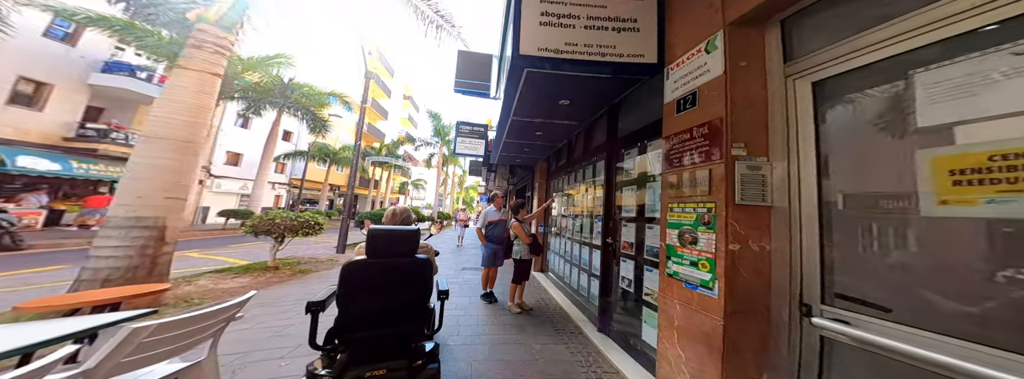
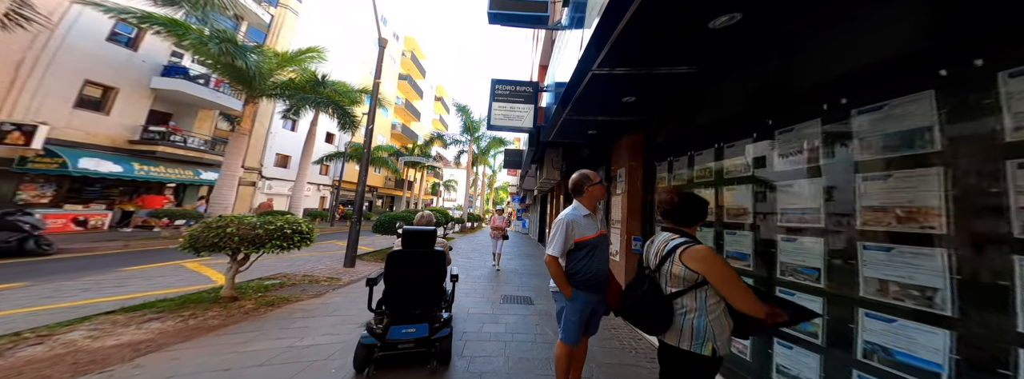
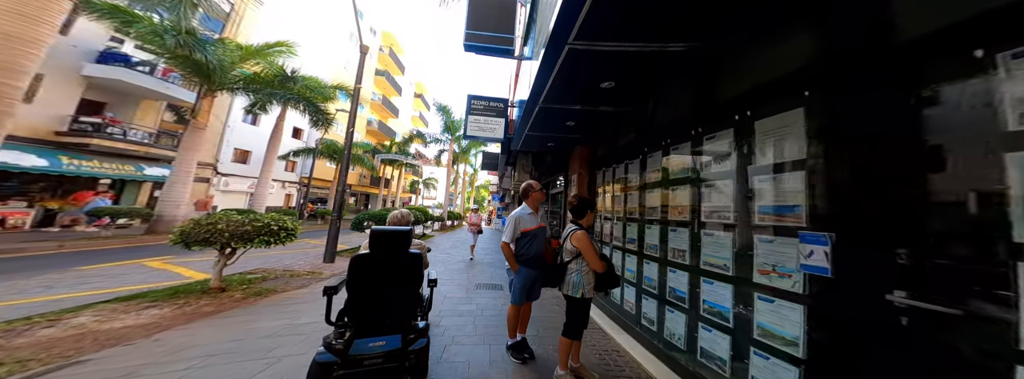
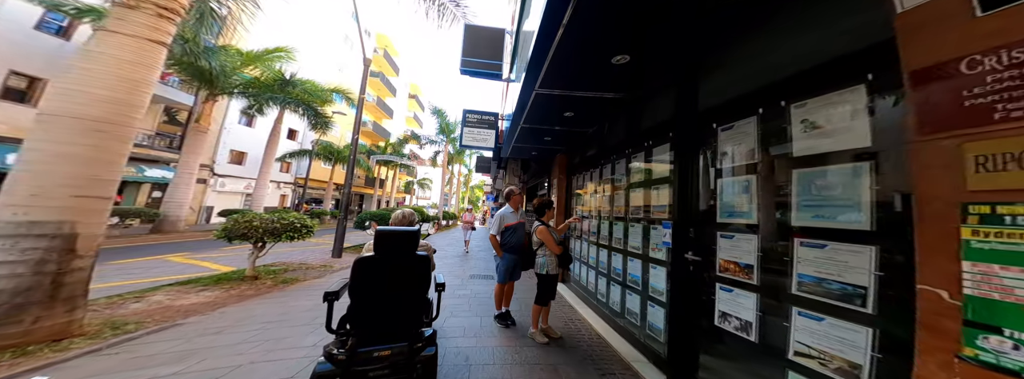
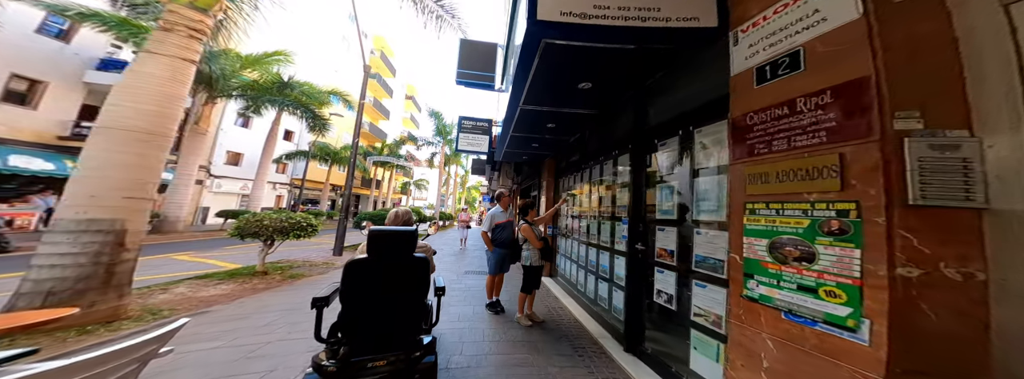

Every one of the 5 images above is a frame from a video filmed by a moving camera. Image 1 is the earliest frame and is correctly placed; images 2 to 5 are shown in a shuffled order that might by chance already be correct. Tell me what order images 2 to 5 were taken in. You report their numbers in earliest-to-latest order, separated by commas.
5, 4, 3, 2
